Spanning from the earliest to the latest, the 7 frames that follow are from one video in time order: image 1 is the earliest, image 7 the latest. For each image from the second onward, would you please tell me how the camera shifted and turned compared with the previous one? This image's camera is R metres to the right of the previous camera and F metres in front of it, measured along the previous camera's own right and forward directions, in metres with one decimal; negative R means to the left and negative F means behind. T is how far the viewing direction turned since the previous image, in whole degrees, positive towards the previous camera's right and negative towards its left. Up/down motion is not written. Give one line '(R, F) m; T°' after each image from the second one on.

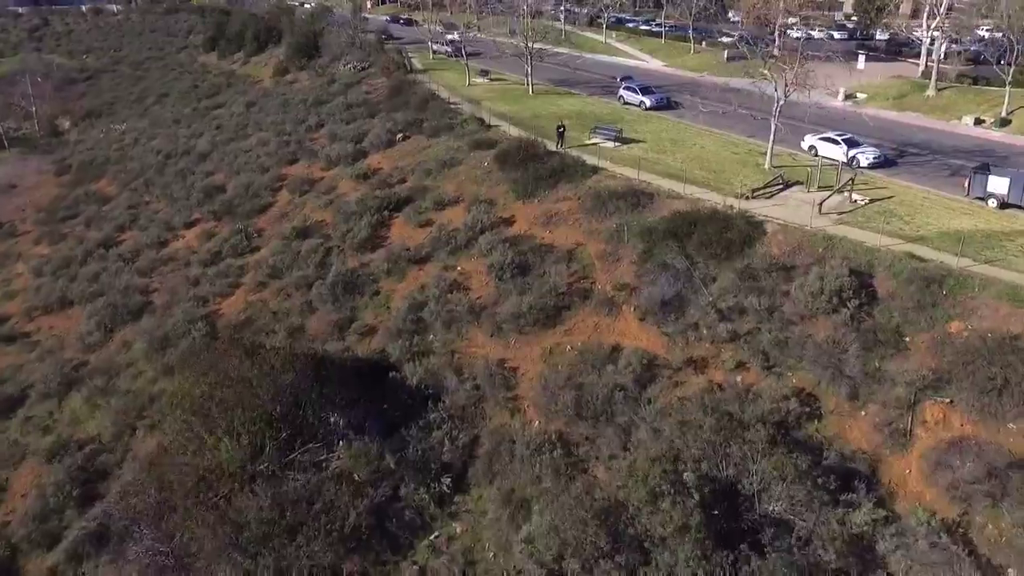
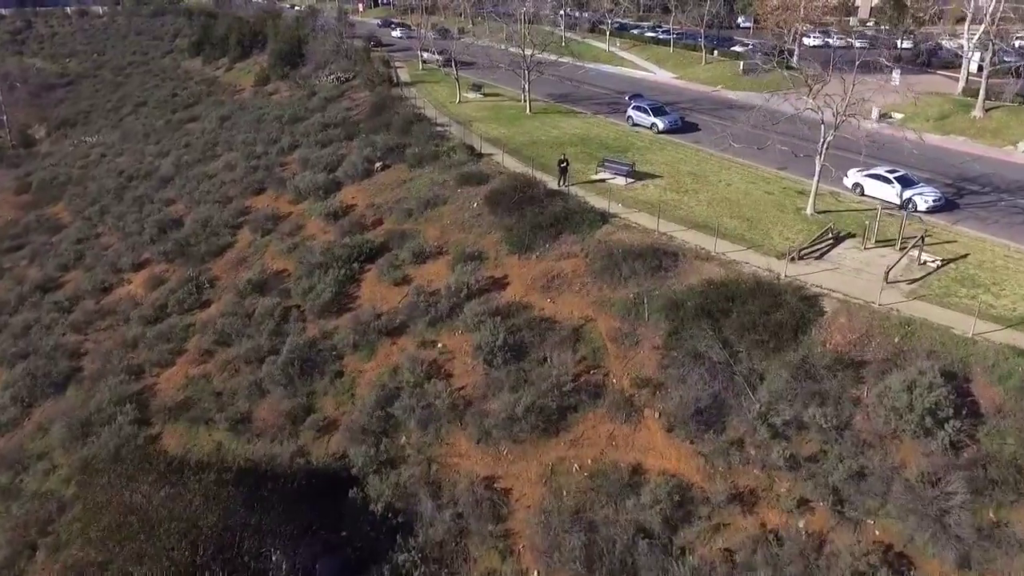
(+0.1, +4.0) m; 0°
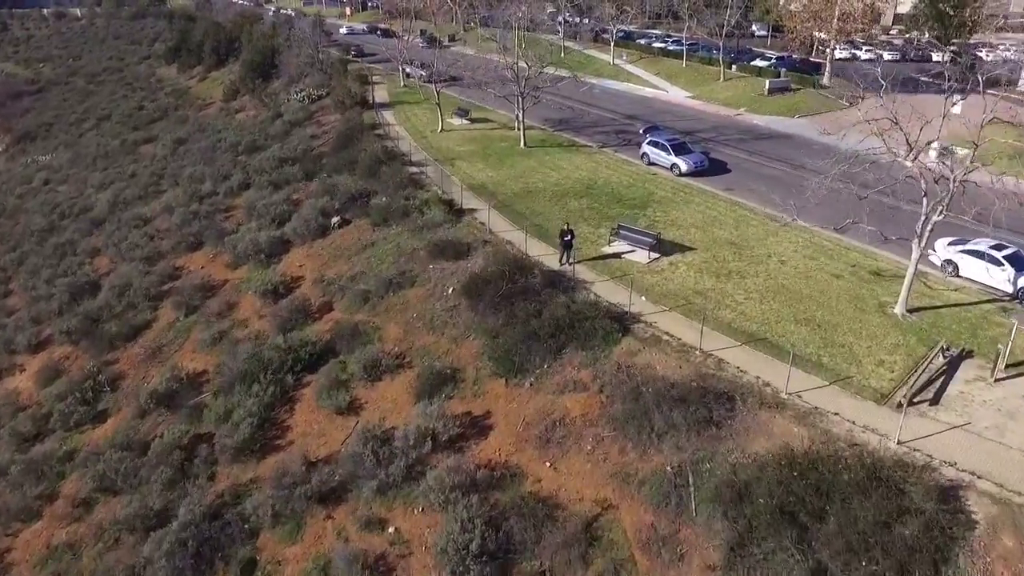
(+0.3, +5.5) m; 0°
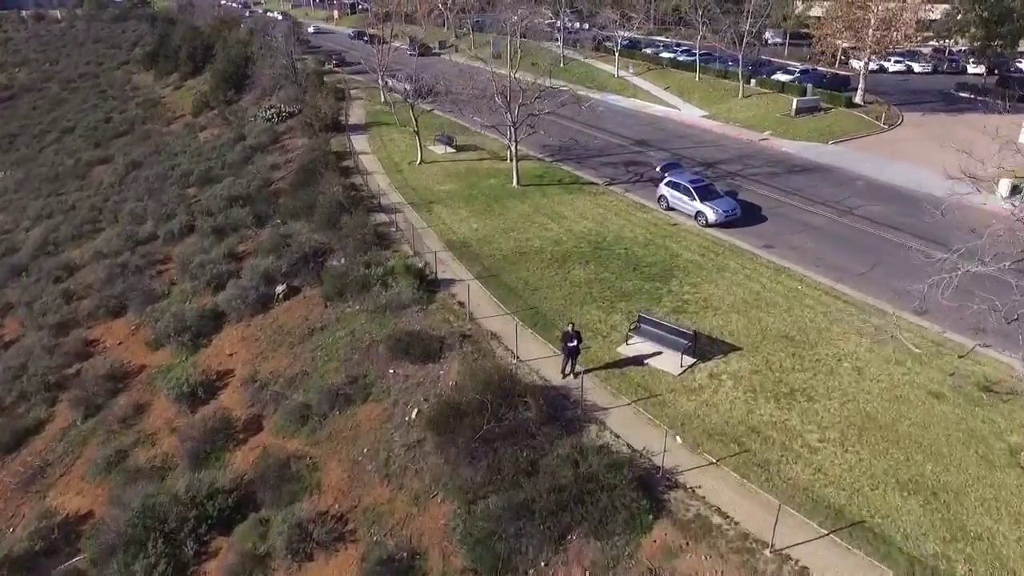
(+0.2, +4.5) m; 0°
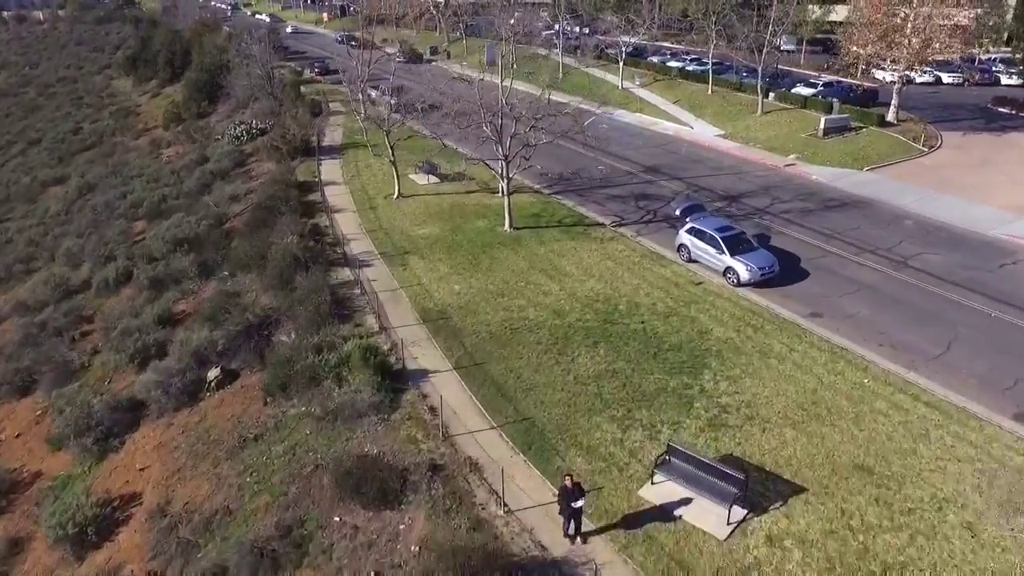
(+0.2, +3.6) m; 0°
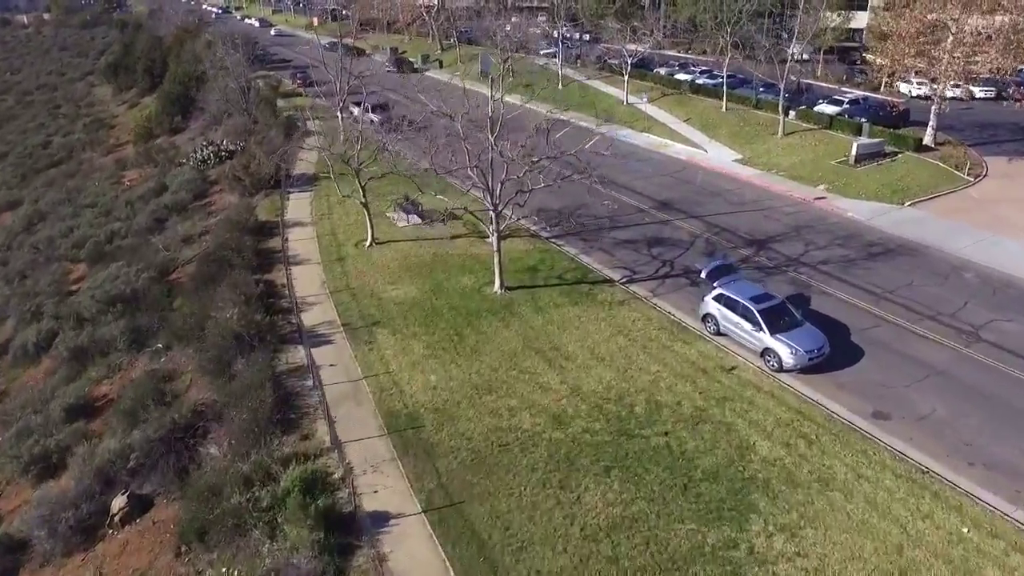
(+0.2, +3.2) m; 0°
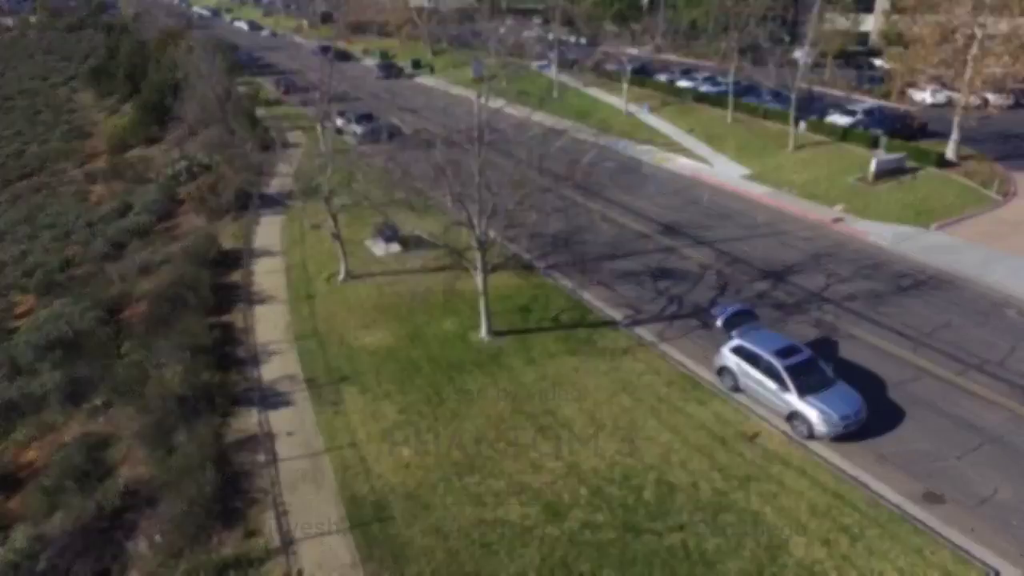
(+0.2, +2.0) m; 0°
